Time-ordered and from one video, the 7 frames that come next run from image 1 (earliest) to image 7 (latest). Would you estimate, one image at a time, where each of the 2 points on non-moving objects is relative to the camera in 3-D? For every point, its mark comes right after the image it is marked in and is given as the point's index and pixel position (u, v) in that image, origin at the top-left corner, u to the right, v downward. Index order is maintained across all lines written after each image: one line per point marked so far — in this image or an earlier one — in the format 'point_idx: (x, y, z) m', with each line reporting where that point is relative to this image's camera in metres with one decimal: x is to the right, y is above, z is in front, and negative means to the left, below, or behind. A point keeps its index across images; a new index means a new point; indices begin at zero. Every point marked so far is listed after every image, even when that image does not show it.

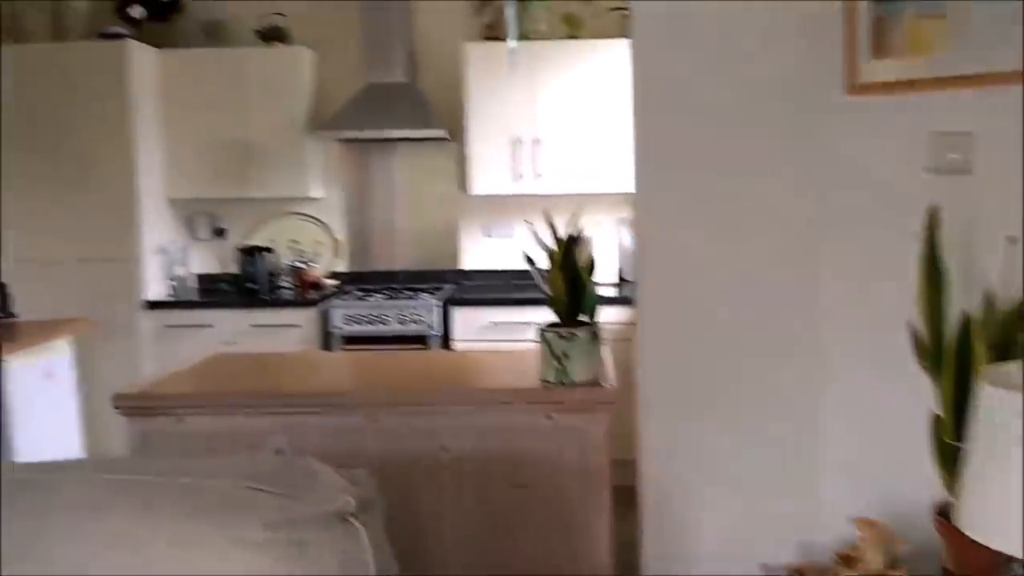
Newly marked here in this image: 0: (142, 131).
0: (-1.8, +0.7, +4.6) m
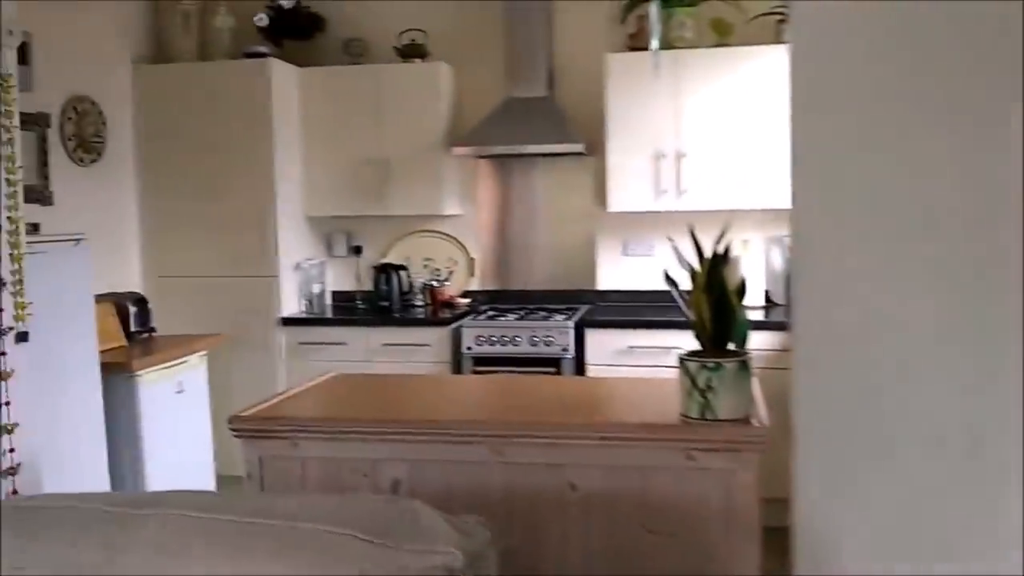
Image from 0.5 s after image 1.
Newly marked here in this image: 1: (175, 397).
0: (-1.1, +0.7, +4.6) m
1: (-1.4, -0.4, +3.8) m
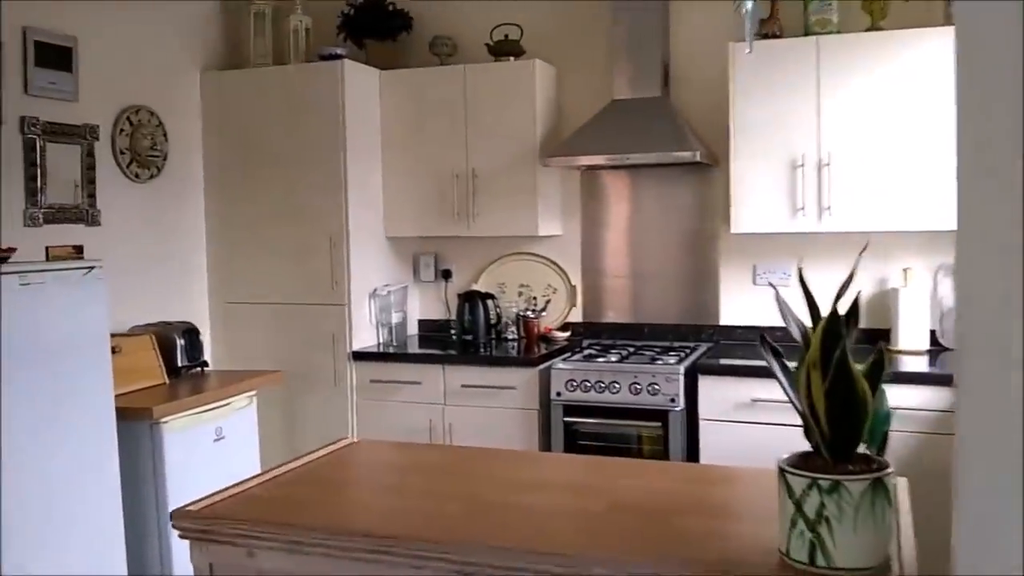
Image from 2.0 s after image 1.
0: (-0.7, +0.5, +4.1) m
1: (-1.1, -0.5, +3.4) m
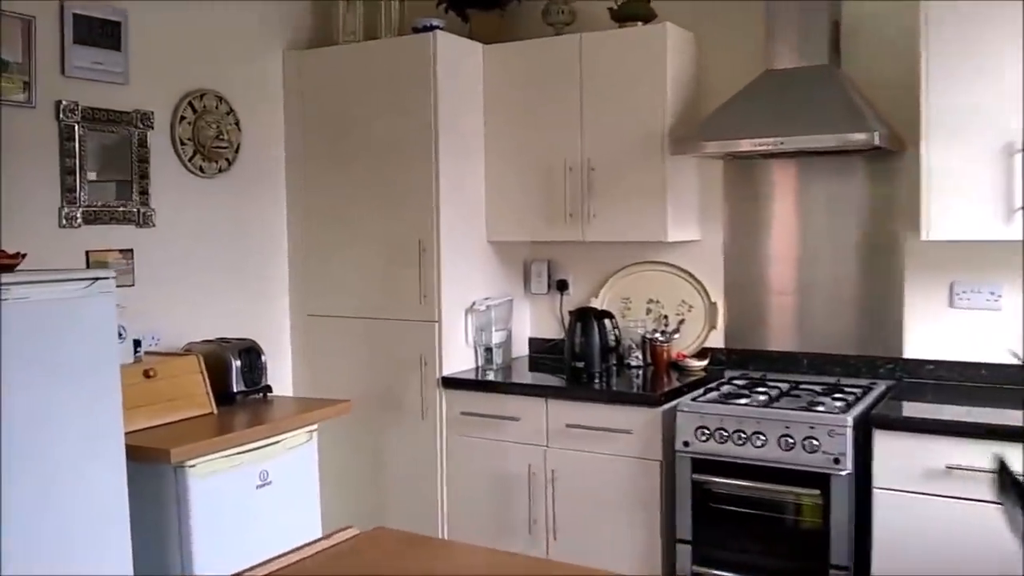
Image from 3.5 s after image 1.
0: (-0.2, +0.5, +3.5) m
1: (-0.7, -0.6, +2.8) m
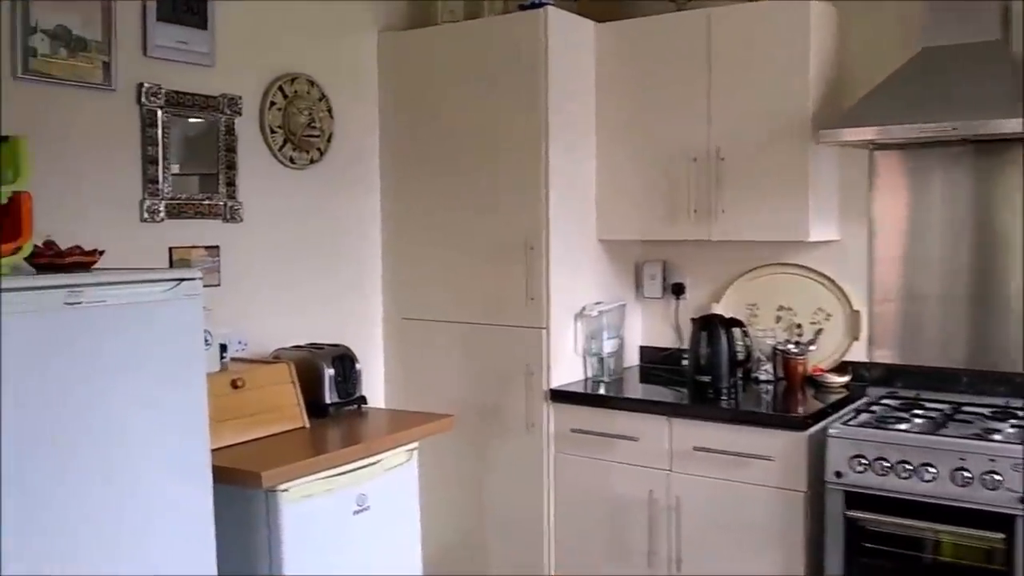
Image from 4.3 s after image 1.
0: (+0.2, +0.5, +3.1) m
1: (-0.4, -0.6, +2.5) m
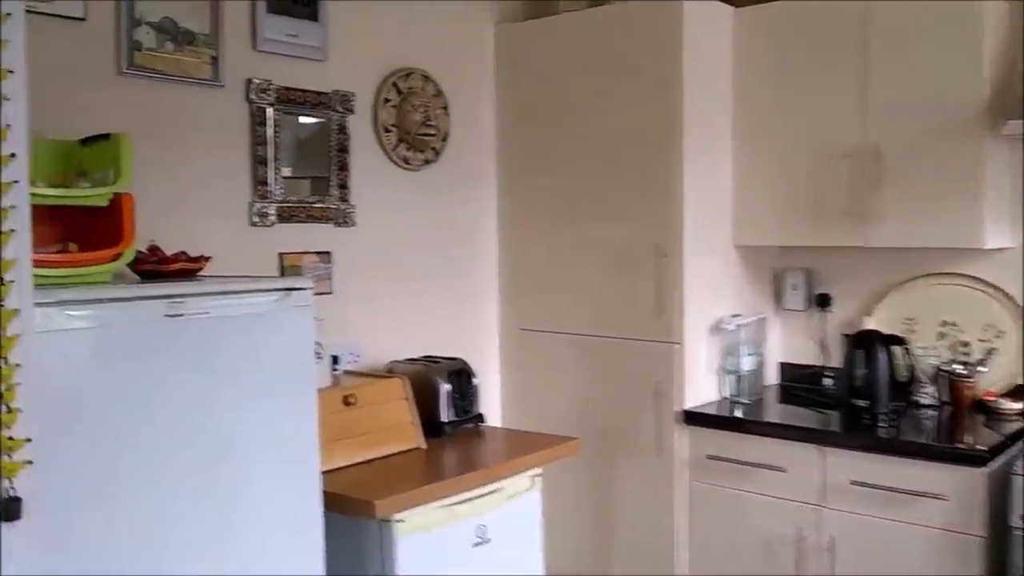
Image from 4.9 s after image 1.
0: (+0.5, +0.4, +2.9) m
1: (-0.1, -0.6, +2.3) m
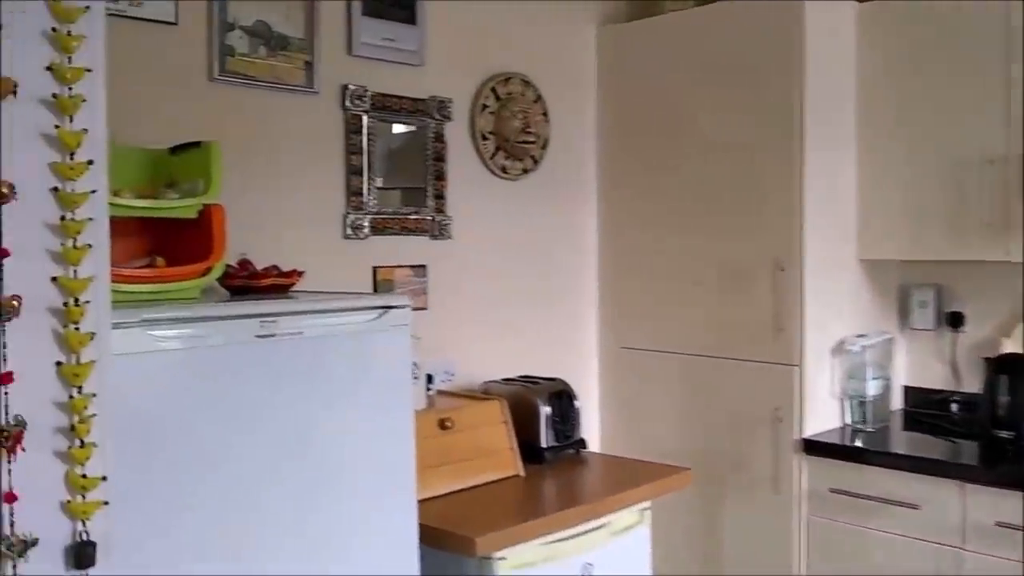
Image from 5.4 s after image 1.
0: (+0.8, +0.4, +2.7) m
1: (+0.1, -0.7, +2.1) m
